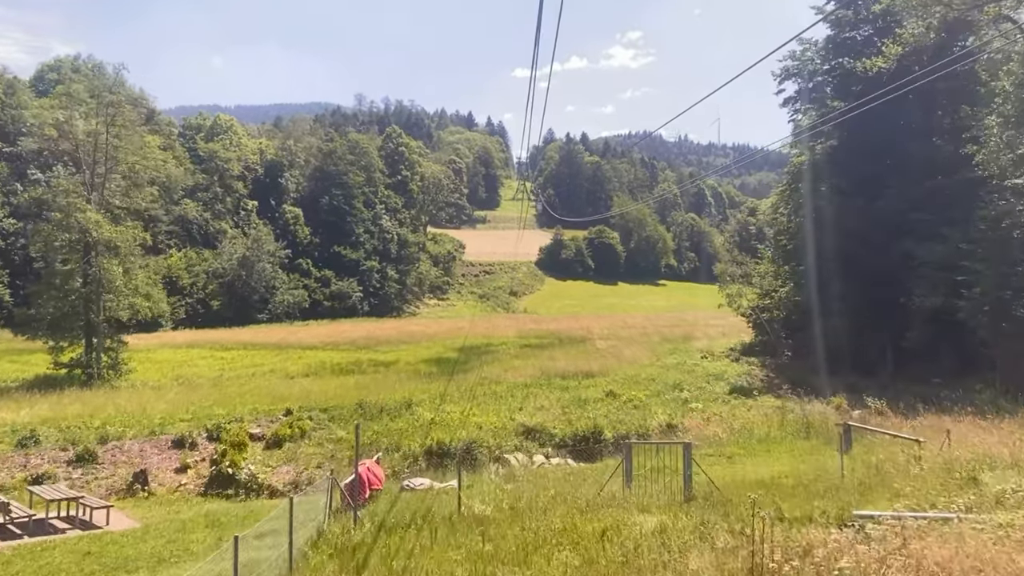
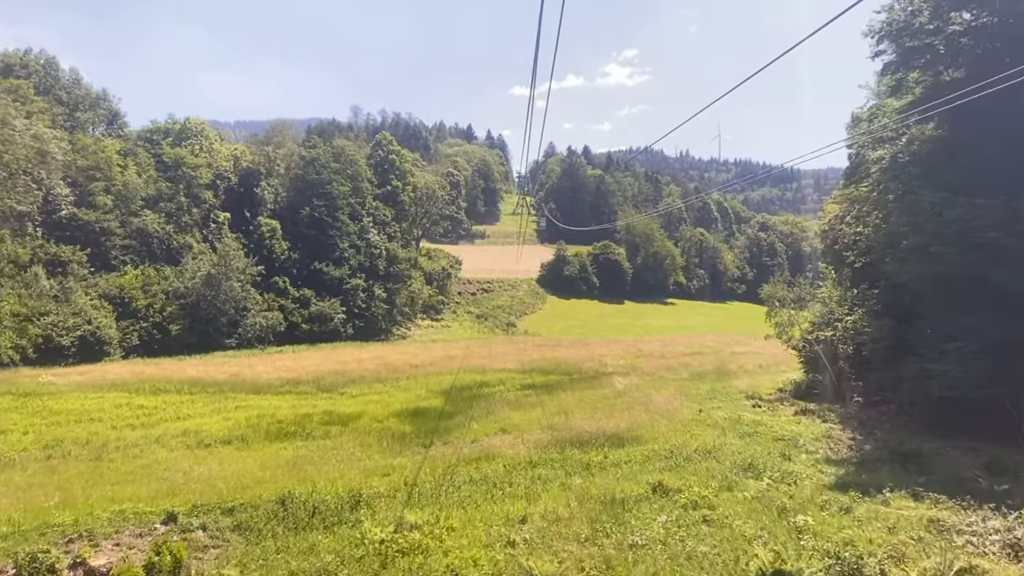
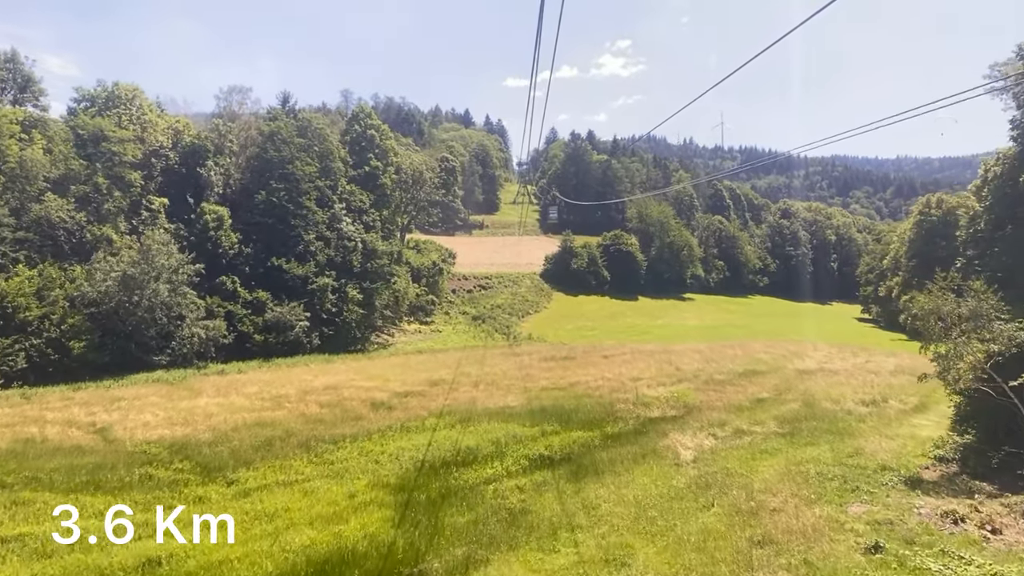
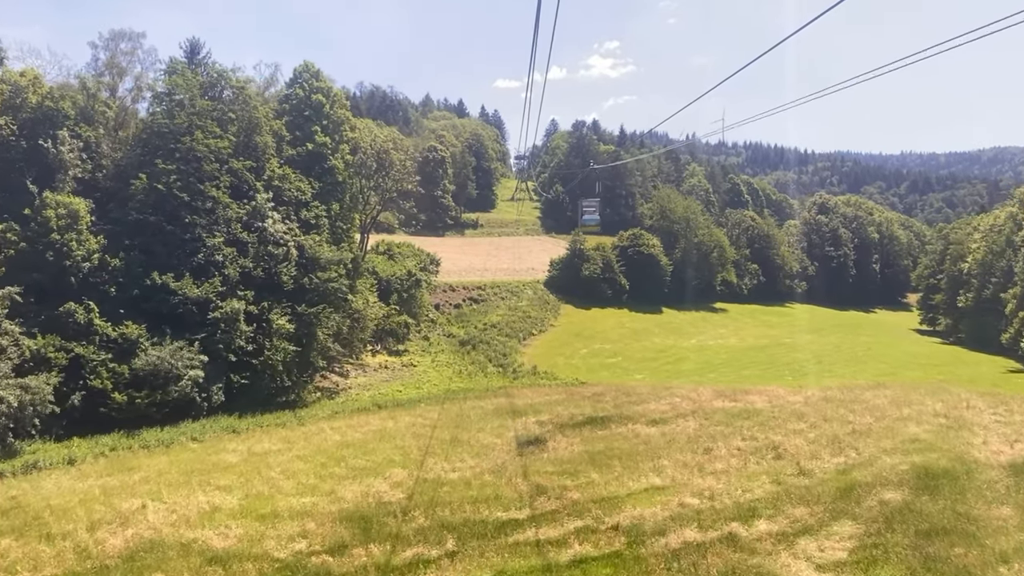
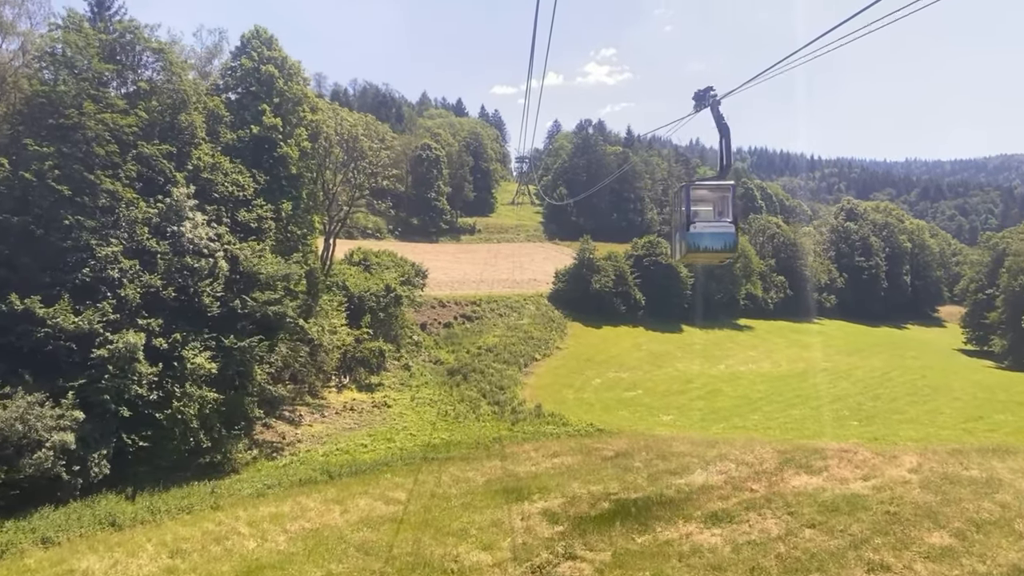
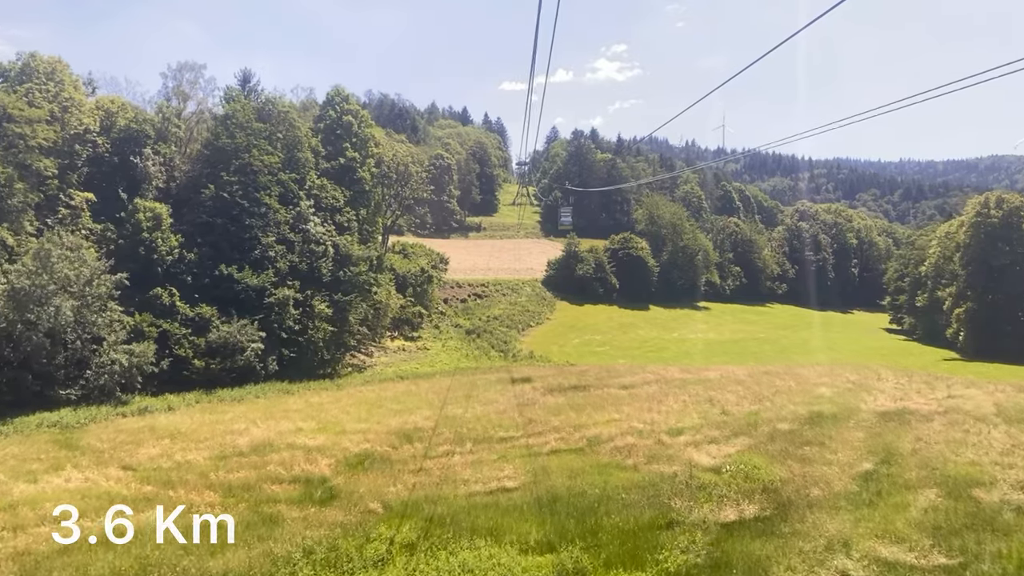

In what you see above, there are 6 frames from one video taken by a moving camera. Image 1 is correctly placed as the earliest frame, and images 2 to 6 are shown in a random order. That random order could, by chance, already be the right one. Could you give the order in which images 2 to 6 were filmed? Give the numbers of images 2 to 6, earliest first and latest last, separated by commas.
2, 3, 6, 4, 5
